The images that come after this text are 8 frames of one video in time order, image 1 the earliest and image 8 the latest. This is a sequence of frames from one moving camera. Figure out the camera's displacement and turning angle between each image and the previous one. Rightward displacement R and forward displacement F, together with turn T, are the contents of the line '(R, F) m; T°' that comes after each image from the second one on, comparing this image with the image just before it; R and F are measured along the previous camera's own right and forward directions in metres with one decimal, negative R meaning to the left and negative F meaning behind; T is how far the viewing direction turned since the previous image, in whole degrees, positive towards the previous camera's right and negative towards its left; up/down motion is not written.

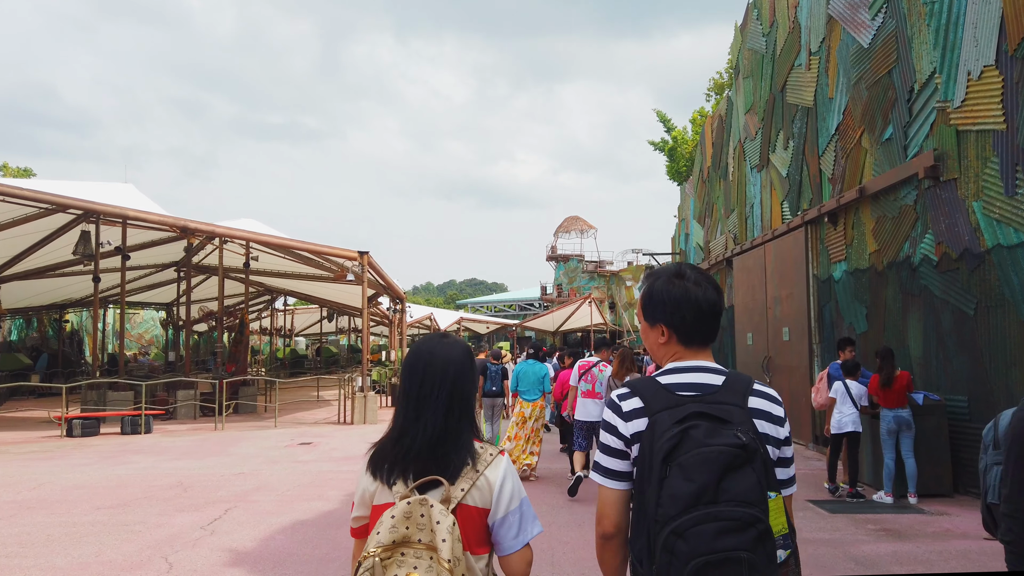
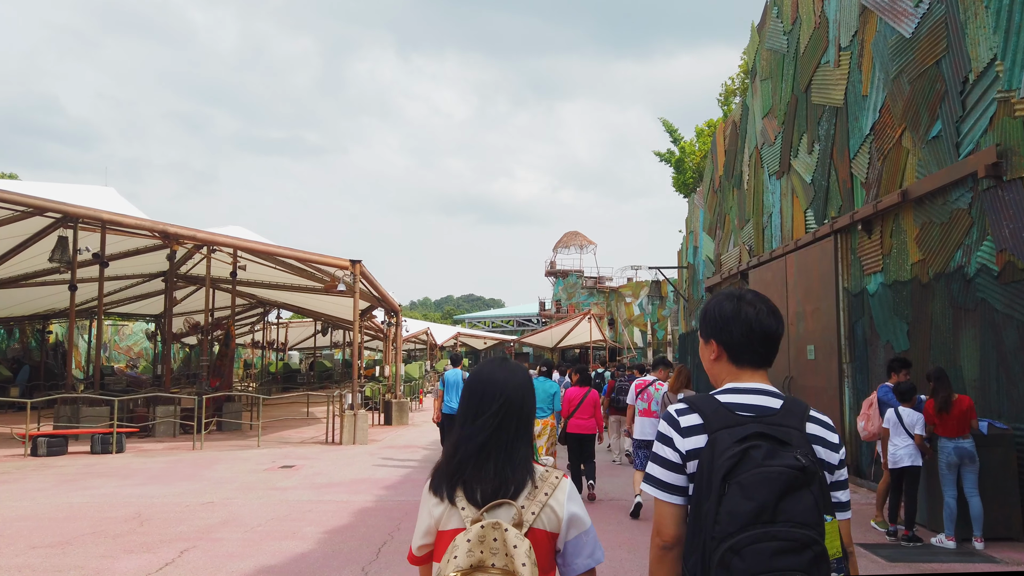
(-0.1, +0.9) m; 0°
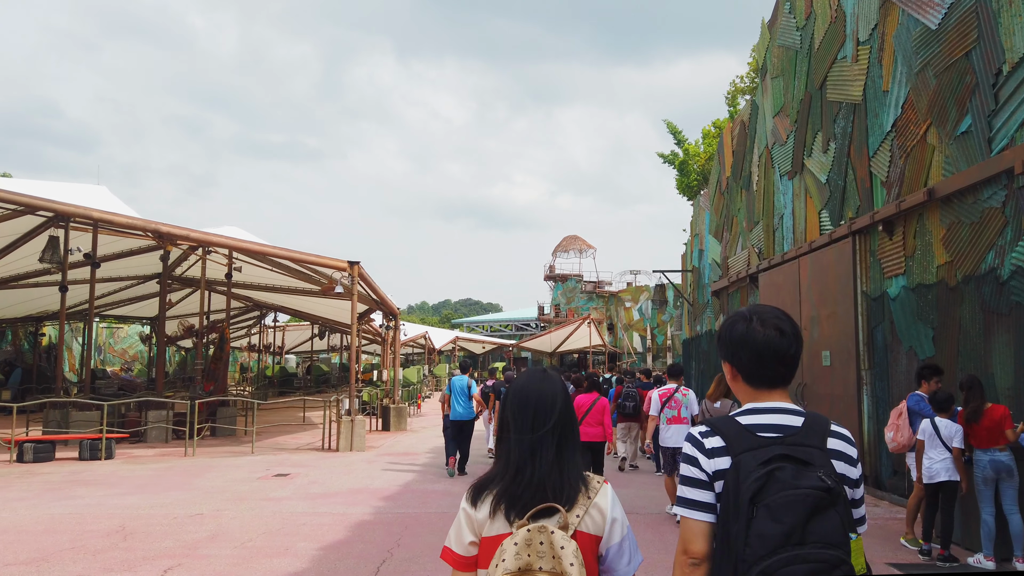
(-0.1, +0.4) m; 0°
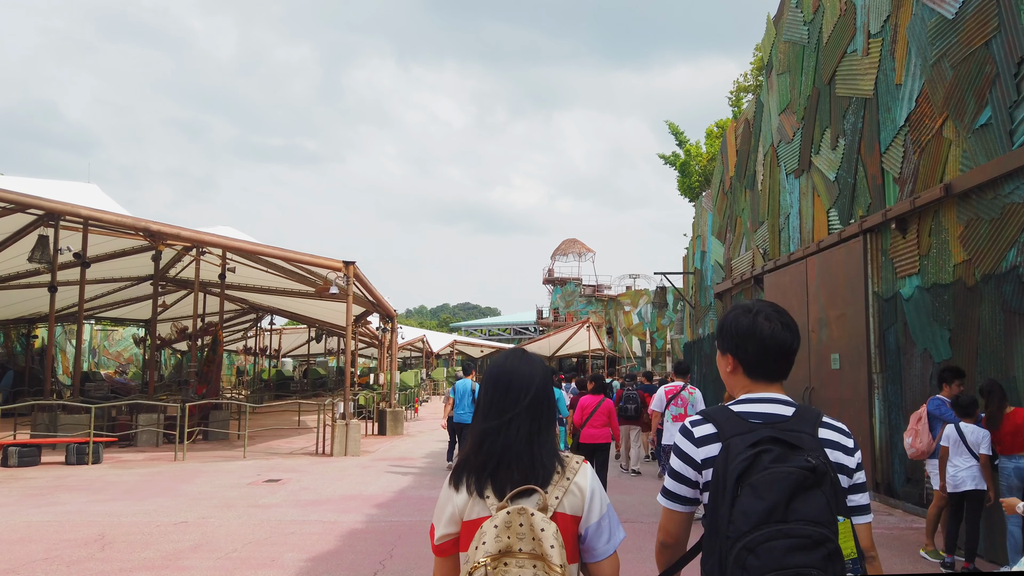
(0.0, +0.3) m; 0°
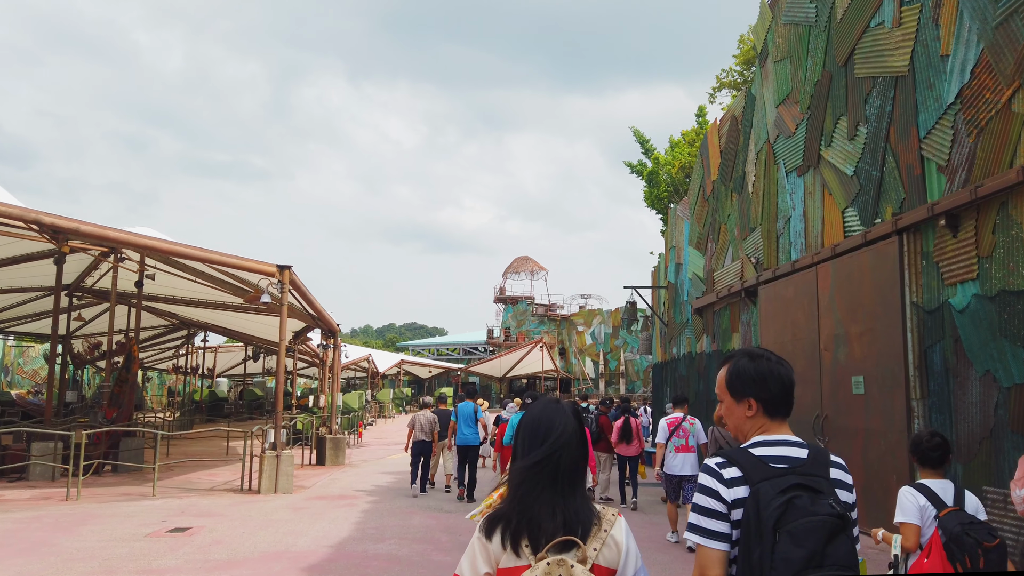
(-0.2, +1.6) m; +4°
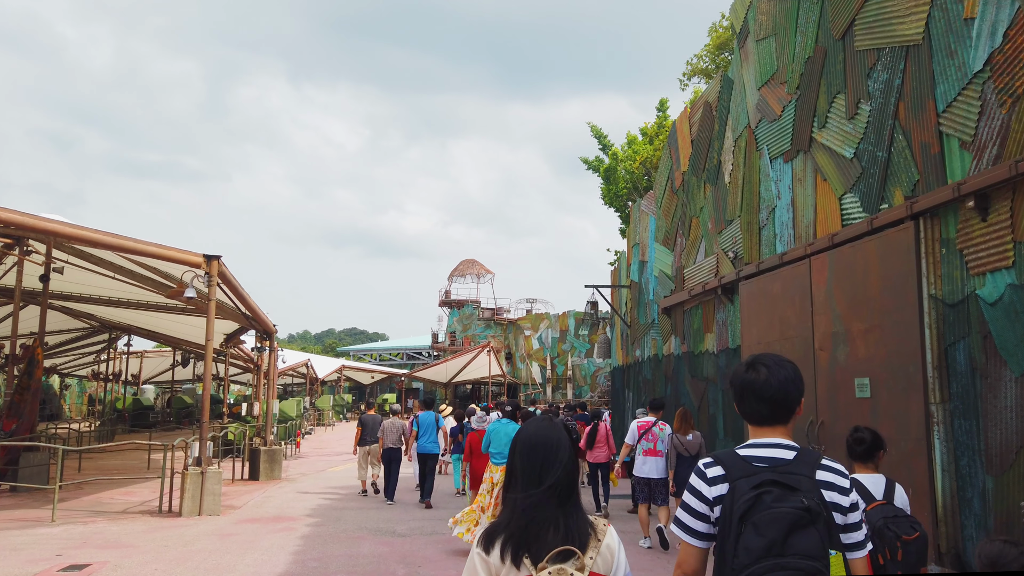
(-0.2, +1.0) m; +4°
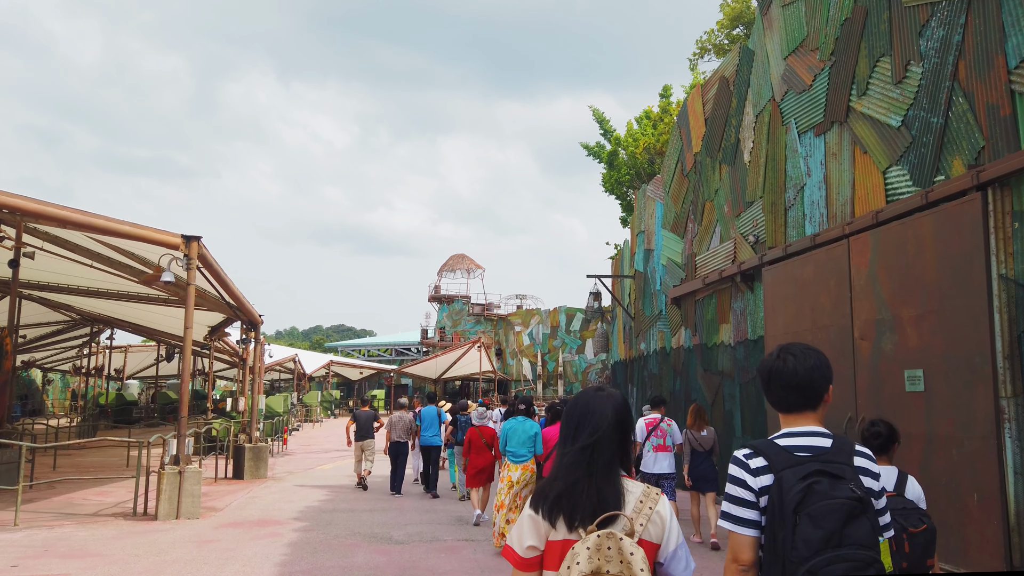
(-0.2, +0.8) m; +1°
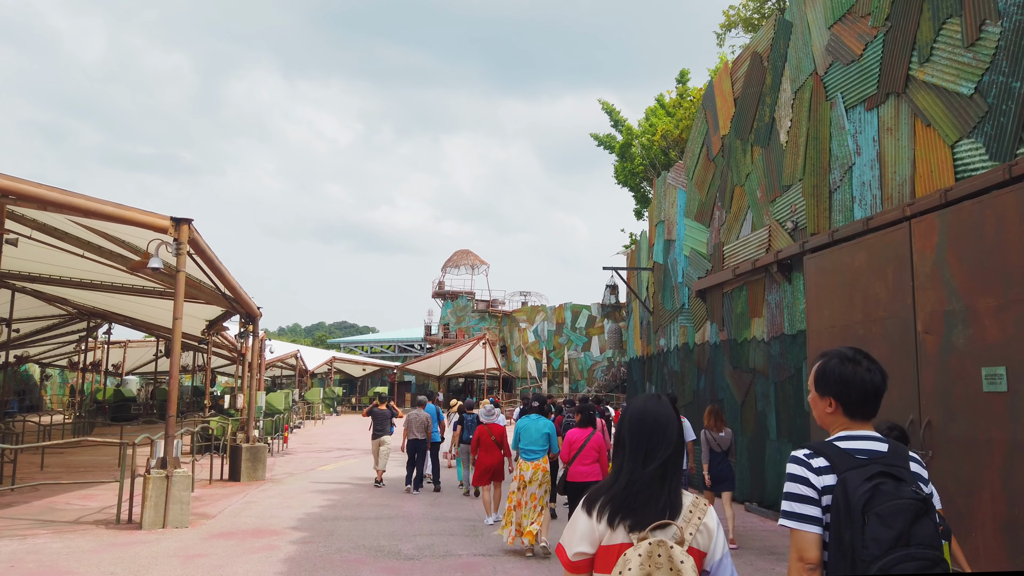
(-0.2, +0.8) m; 0°
